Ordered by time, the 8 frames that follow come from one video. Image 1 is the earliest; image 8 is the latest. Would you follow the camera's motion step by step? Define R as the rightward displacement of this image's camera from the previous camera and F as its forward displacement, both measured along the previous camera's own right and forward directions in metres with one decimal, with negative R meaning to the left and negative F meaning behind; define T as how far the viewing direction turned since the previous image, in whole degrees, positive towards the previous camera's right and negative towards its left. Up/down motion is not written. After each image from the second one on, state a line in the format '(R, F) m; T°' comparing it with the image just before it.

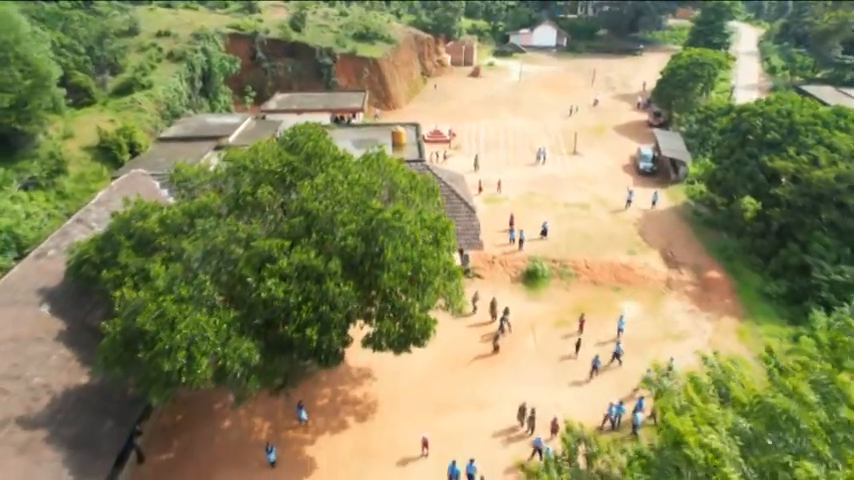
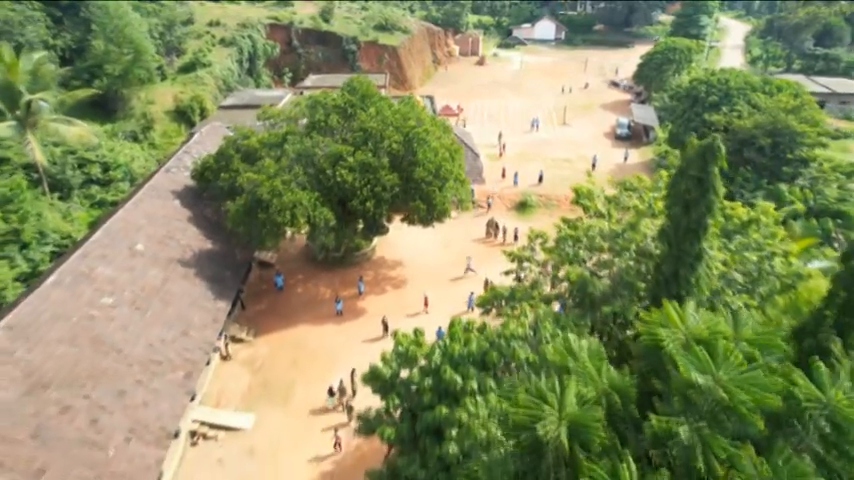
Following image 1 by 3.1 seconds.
(-0.6, -8.5) m; -1°
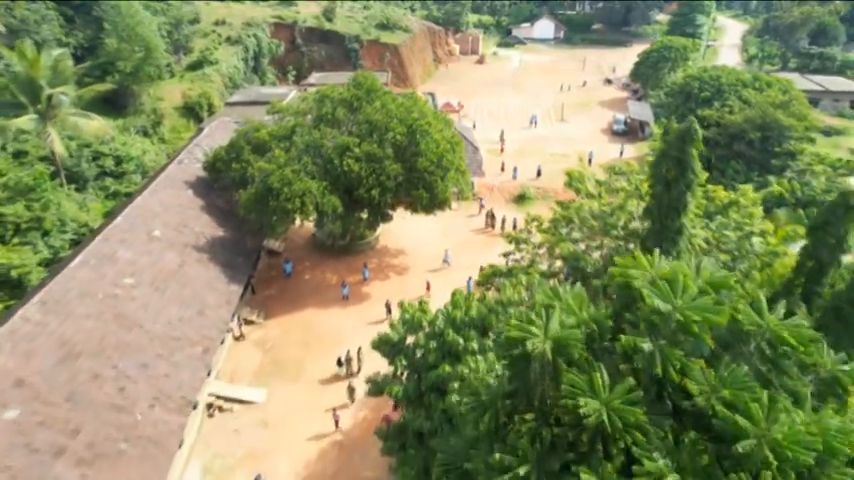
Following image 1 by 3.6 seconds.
(-0.1, -1.3) m; 0°
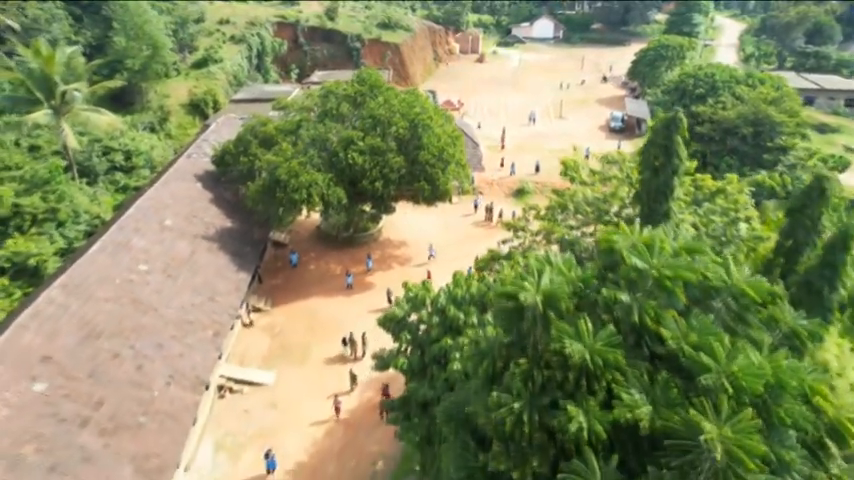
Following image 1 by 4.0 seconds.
(-0.1, -1.0) m; 0°
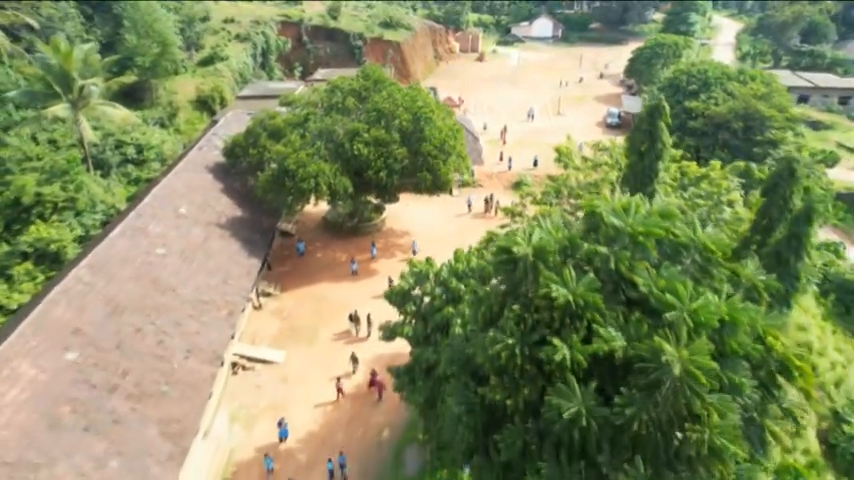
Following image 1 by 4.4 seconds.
(-0.1, -1.3) m; 0°
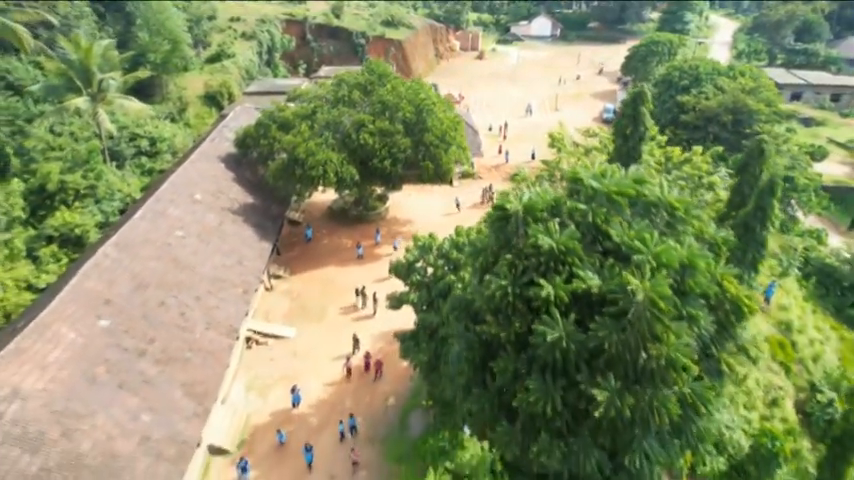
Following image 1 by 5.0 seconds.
(-0.1, -1.6) m; 0°
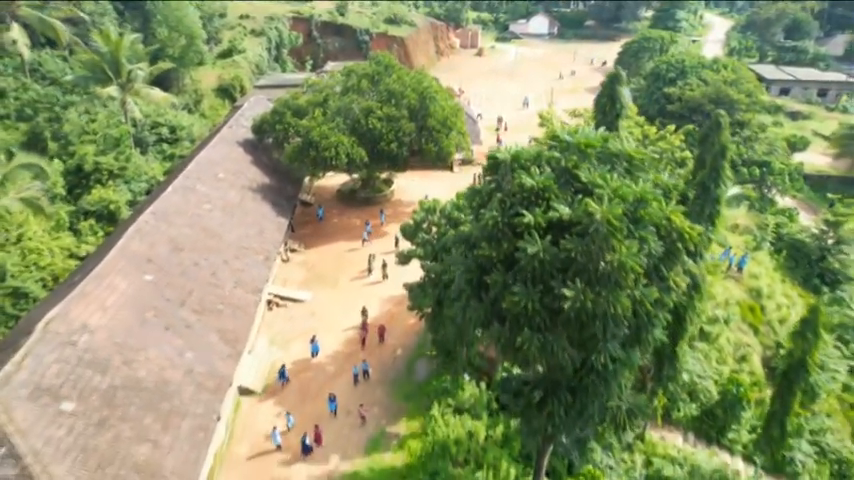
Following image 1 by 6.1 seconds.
(-0.2, -2.8) m; 0°
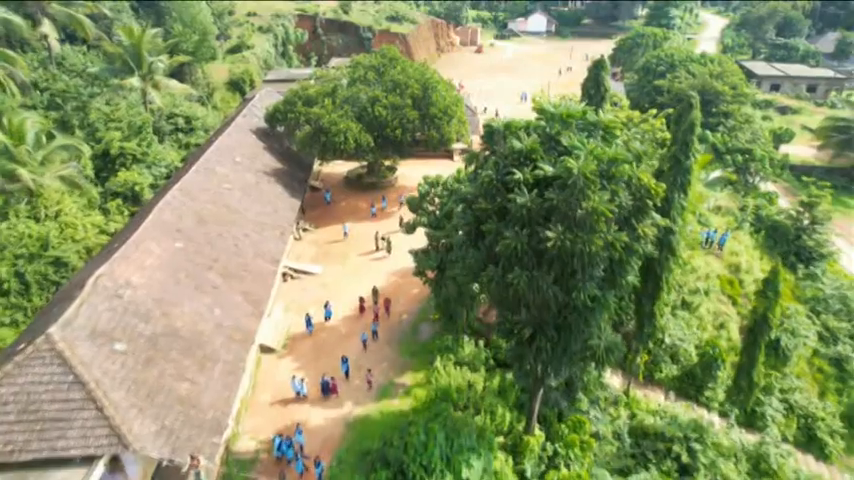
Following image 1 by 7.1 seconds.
(-0.2, -2.4) m; 0°
